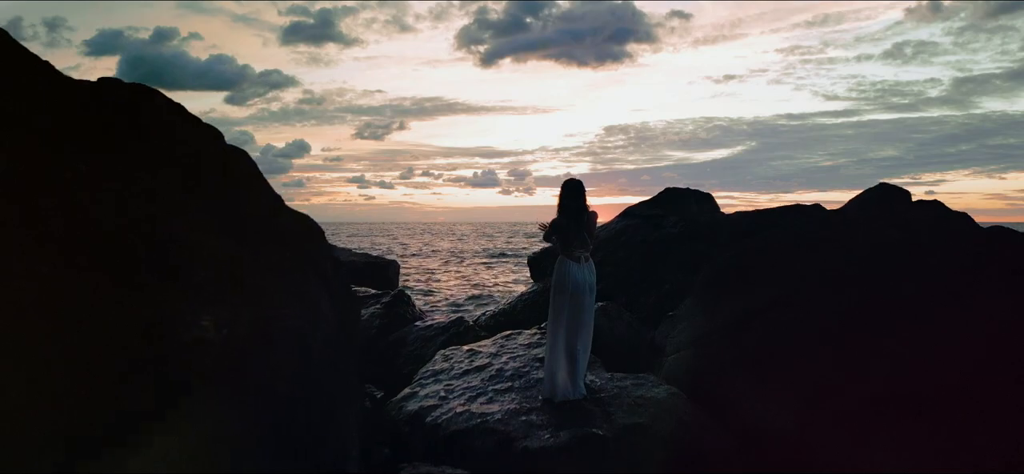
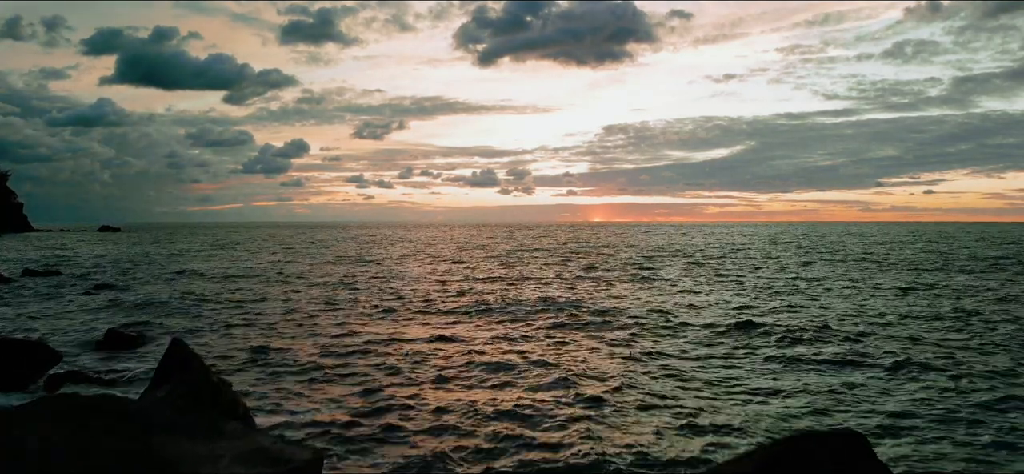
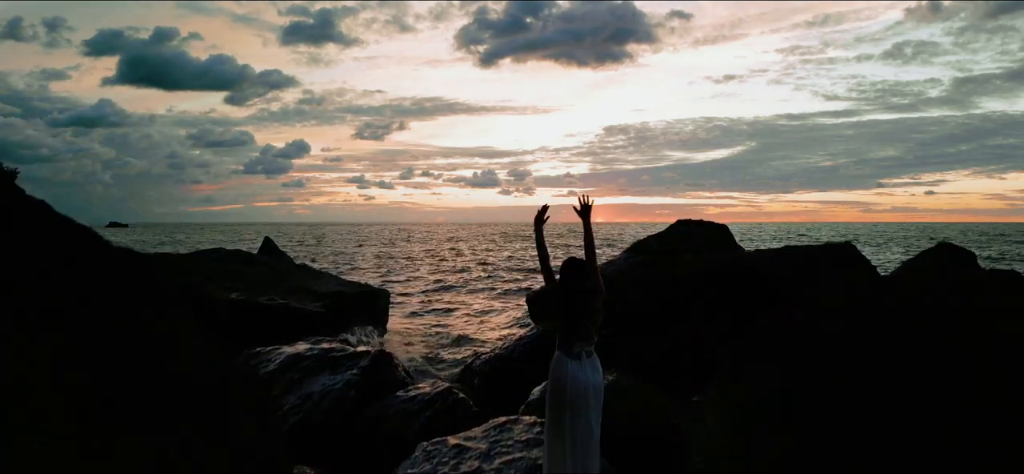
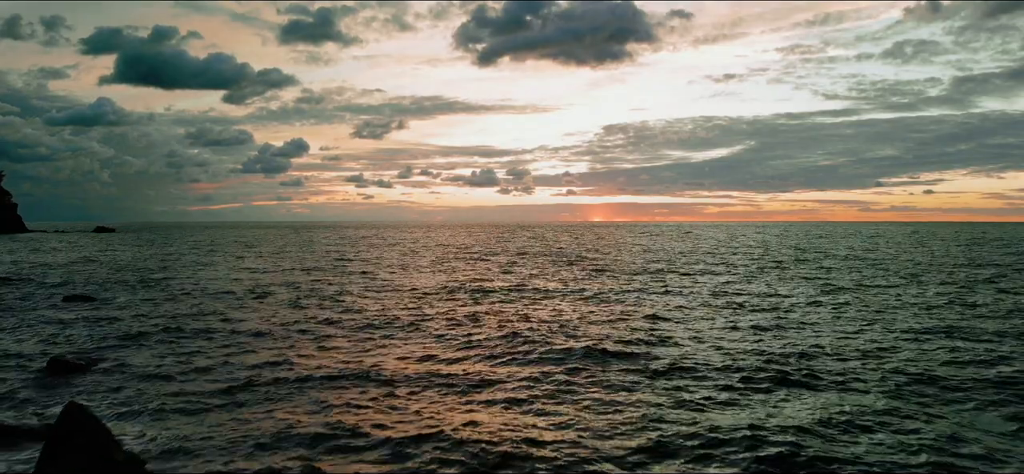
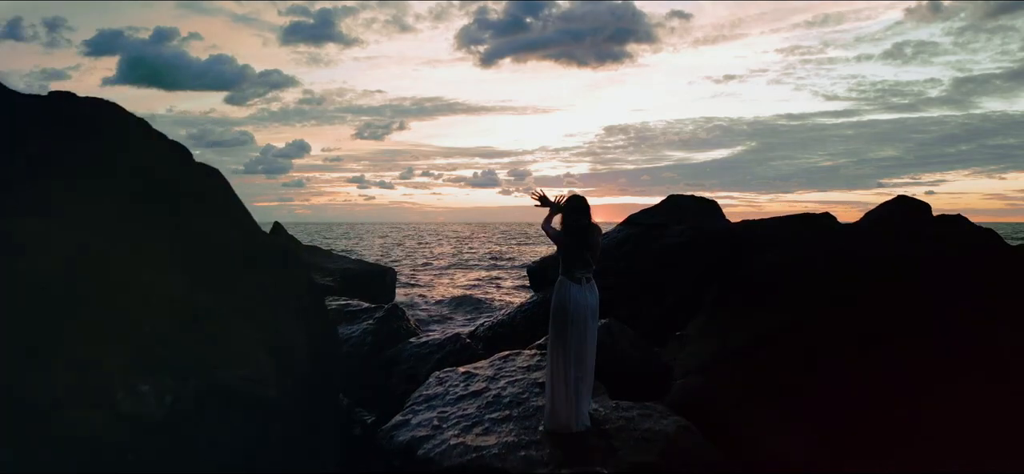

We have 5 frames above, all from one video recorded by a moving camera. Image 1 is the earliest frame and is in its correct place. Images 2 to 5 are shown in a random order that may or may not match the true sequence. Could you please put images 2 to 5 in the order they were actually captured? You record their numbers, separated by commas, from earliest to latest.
5, 3, 2, 4
